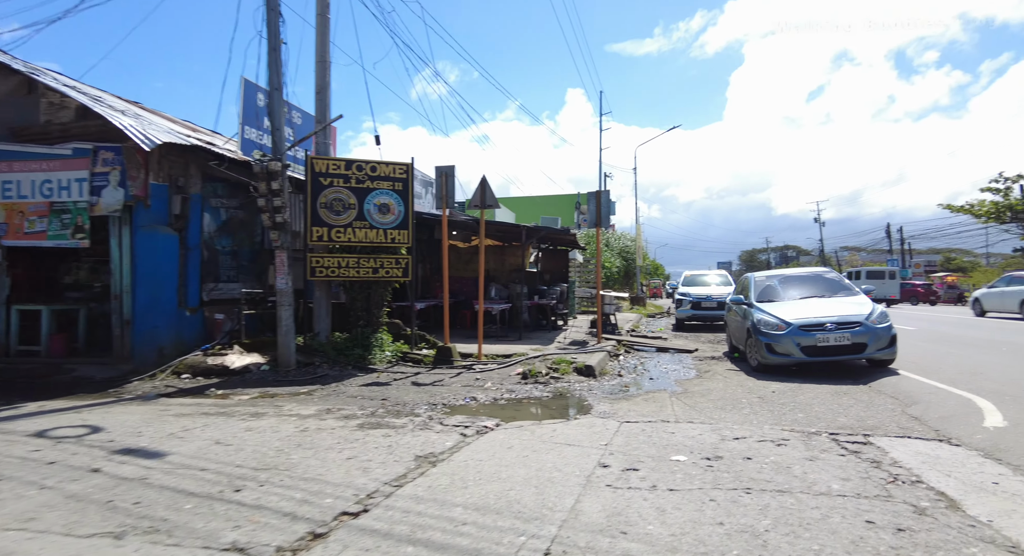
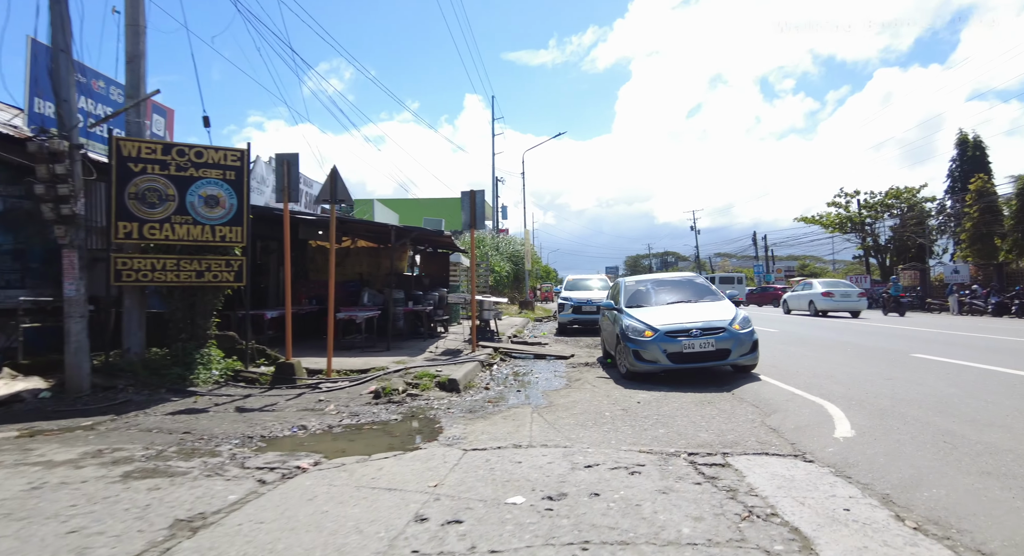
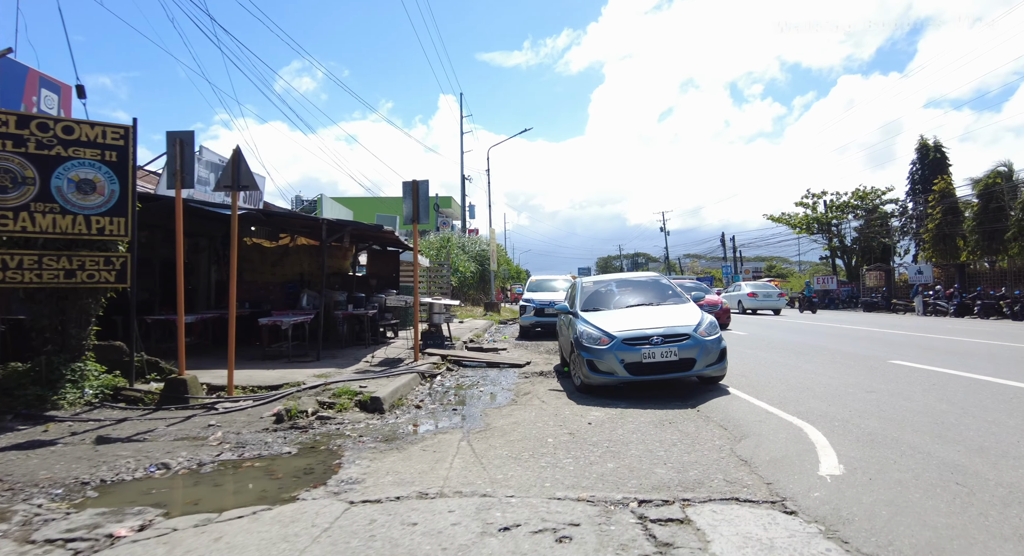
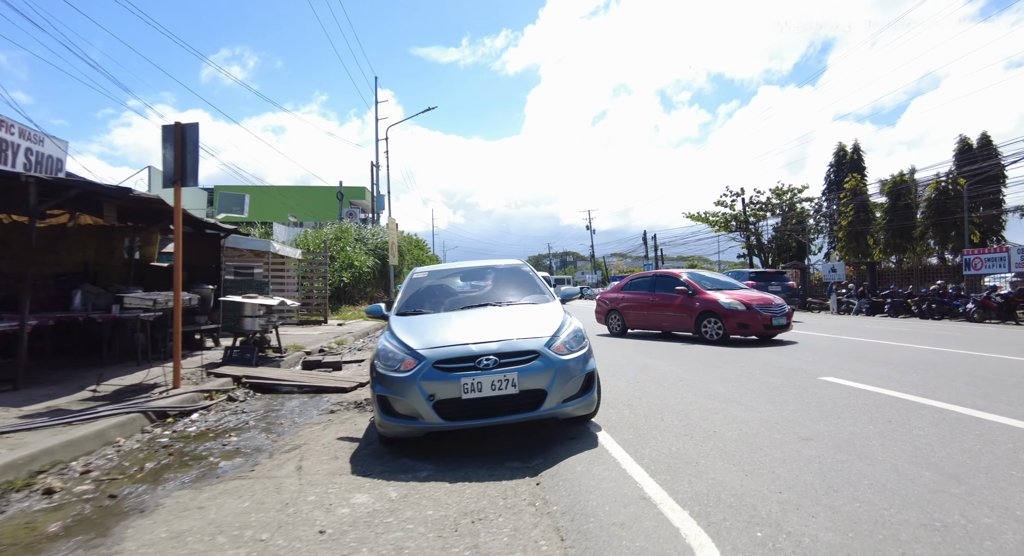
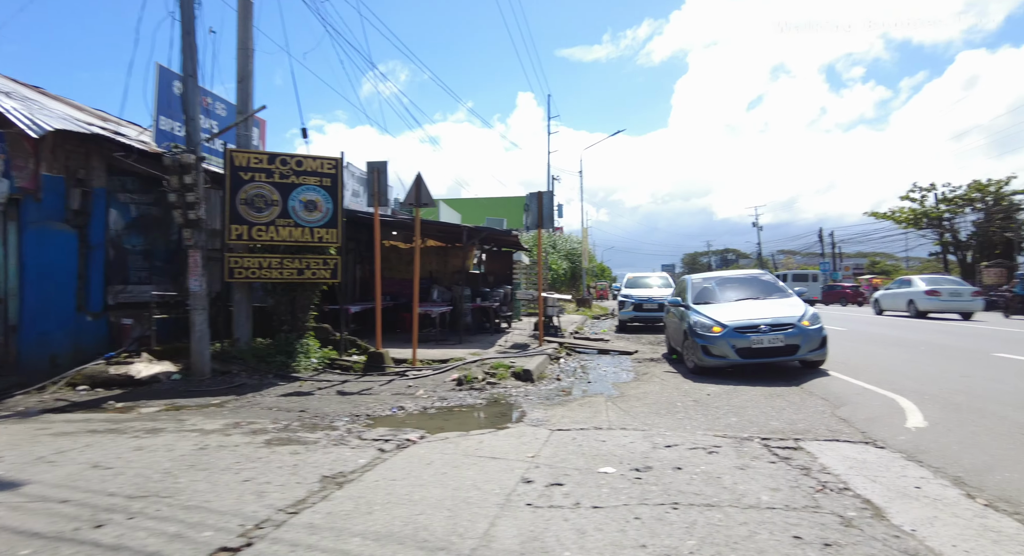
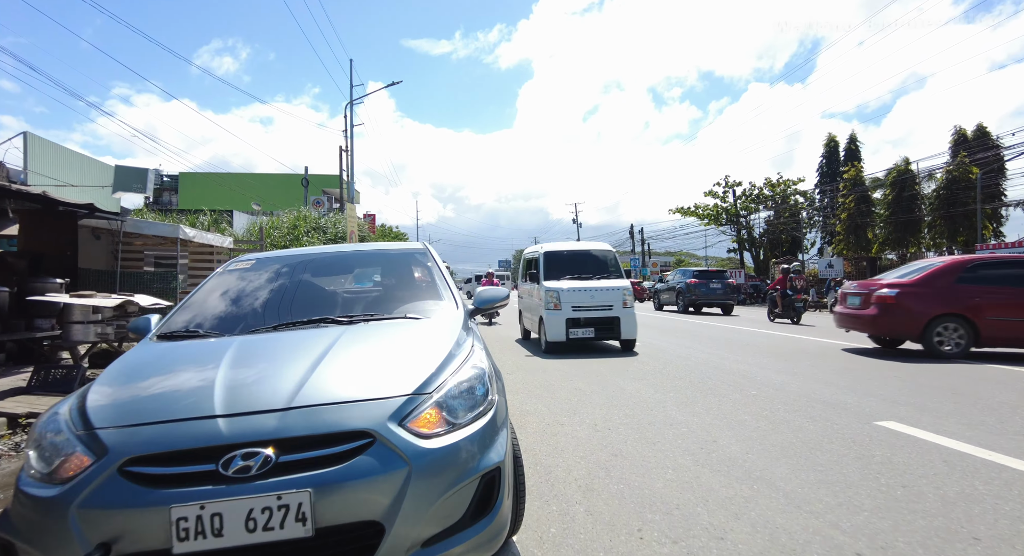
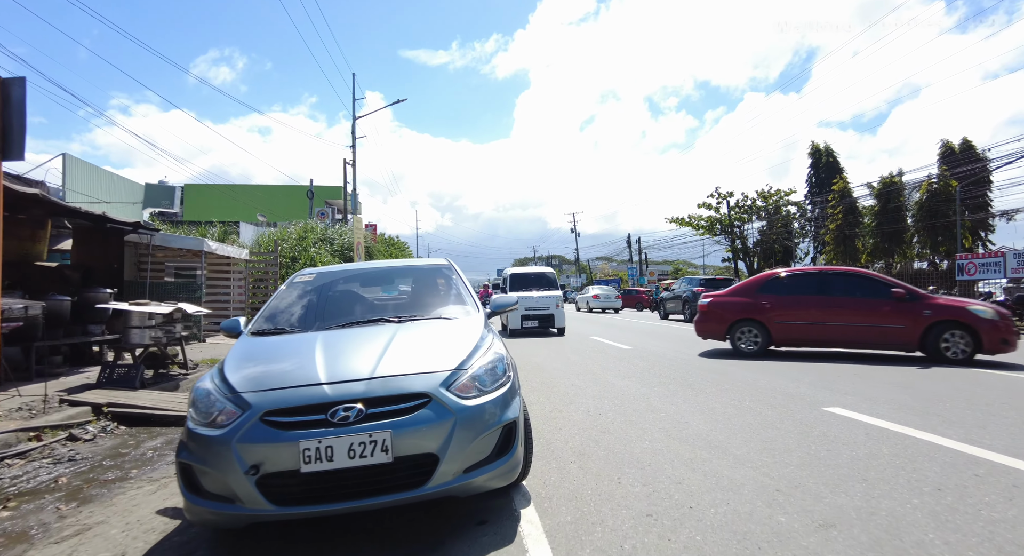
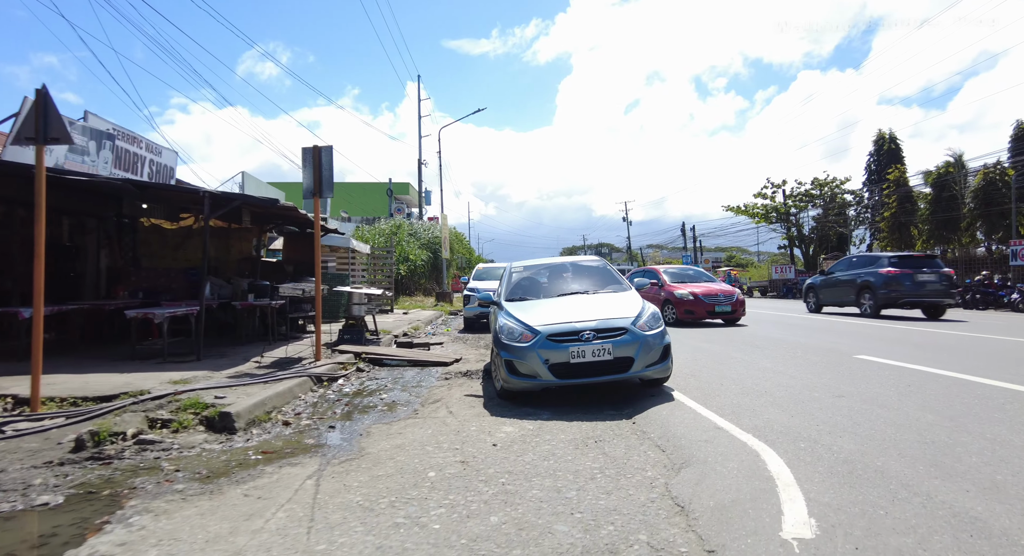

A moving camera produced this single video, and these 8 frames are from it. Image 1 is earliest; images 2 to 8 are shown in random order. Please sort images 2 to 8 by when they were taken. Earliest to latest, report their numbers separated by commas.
5, 2, 3, 8, 4, 7, 6
